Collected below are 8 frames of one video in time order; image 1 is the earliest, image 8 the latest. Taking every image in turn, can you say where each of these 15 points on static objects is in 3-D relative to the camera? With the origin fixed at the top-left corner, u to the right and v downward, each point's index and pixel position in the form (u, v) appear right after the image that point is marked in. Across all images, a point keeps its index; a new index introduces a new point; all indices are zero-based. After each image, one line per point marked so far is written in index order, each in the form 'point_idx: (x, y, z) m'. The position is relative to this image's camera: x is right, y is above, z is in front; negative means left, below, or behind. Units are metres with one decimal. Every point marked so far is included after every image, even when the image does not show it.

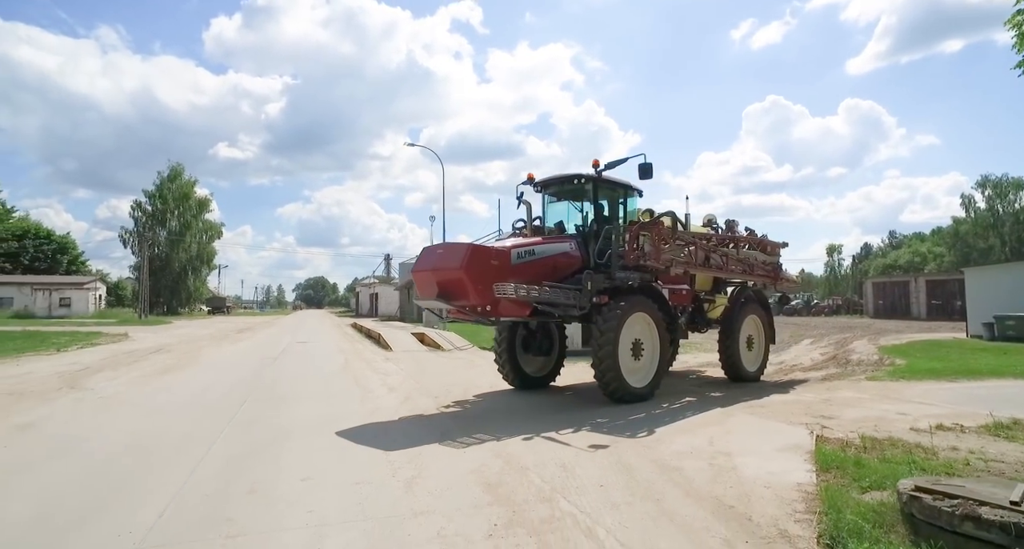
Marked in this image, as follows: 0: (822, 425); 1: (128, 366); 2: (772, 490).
0: (+4.1, -2.0, +7.6) m
1: (-9.7, -2.3, +14.7) m
2: (+2.2, -1.8, +4.8) m
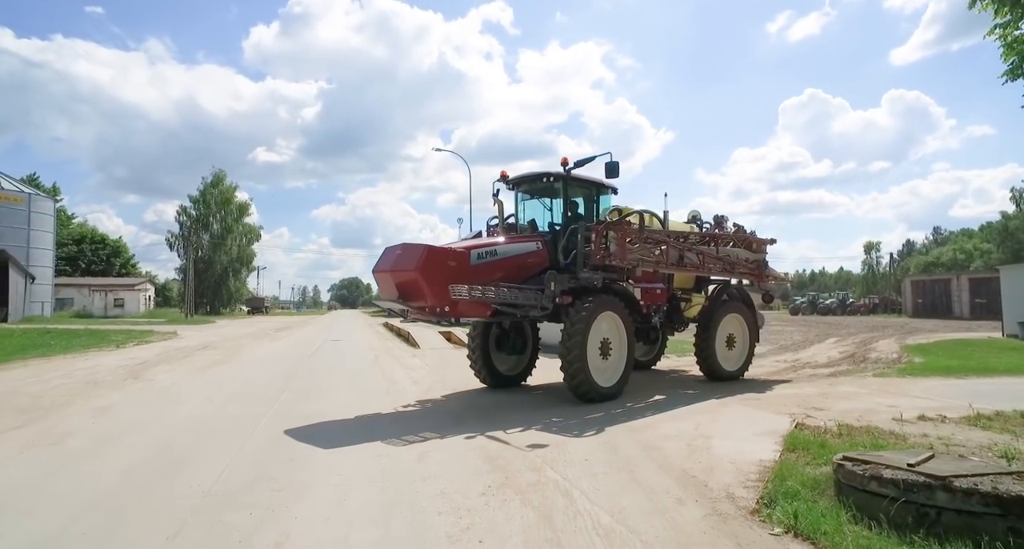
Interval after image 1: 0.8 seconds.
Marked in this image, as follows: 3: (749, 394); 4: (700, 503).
0: (+4.2, -2.0, +8.2) m
1: (-9.1, -2.4, +16.1) m
2: (+2.1, -1.8, +5.5) m
3: (+4.0, -2.1, +9.7) m
4: (+1.5, -1.8, +4.5) m
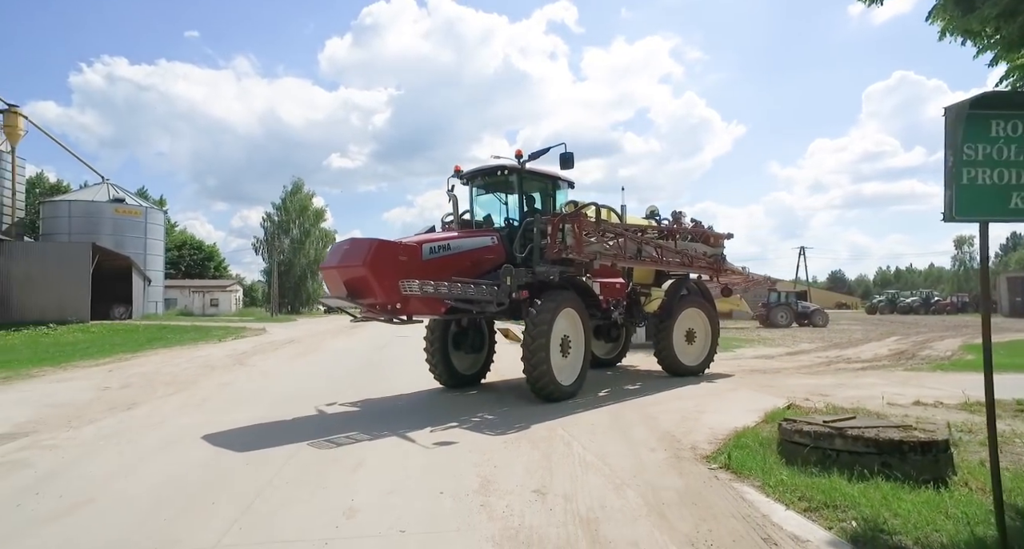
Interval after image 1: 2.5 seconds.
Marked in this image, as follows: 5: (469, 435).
0: (+4.7, -2.0, +9.3) m
1: (-7.6, -2.5, +18.6) m
2: (+2.4, -1.8, +6.8) m
3: (+4.7, -2.1, +10.8) m
4: (+1.6, -1.8, +5.9) m
5: (-0.5, -1.8, +6.6) m
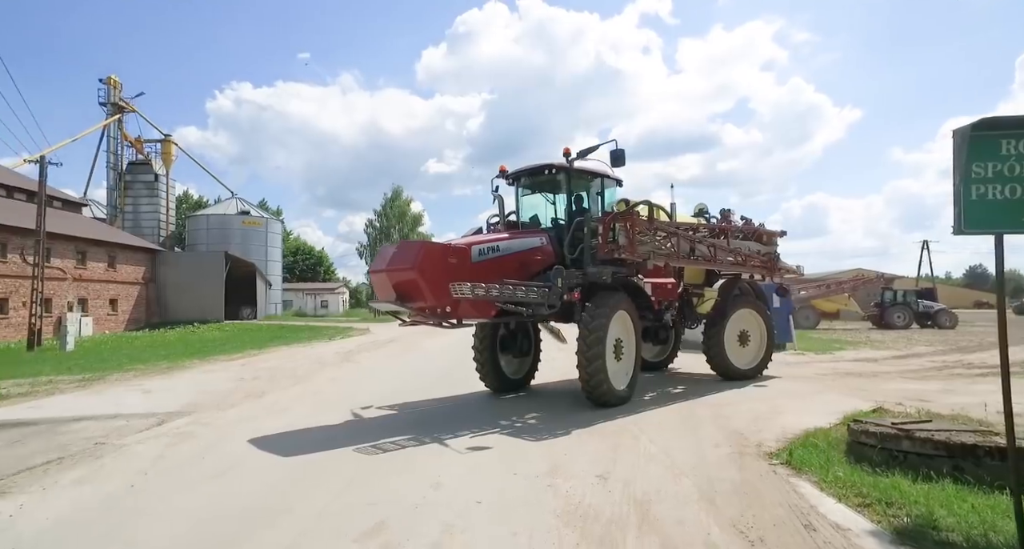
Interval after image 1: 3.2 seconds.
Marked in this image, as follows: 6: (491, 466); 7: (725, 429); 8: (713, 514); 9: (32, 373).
0: (+6.0, -2.0, +9.0) m
1: (-4.7, -2.6, +20.2) m
2: (+3.3, -1.9, +7.0) m
3: (+6.2, -2.1, +10.5) m
4: (+2.4, -1.8, +6.2) m
5: (+0.4, -1.9, +7.2) m
6: (-0.2, -1.8, +5.4) m
7: (+2.6, -1.9, +7.0) m
8: (+1.4, -1.7, +4.2) m
9: (-11.9, -2.5, +14.7) m
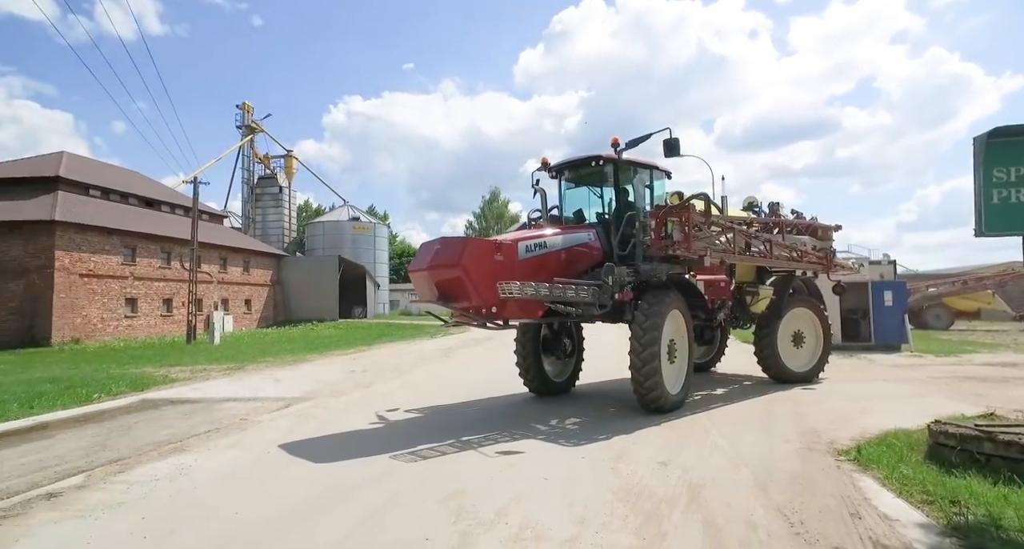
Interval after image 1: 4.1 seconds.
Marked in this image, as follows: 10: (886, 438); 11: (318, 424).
0: (+7.2, -1.9, +8.4) m
1: (-1.4, -2.7, +21.3) m
2: (+4.2, -1.8, +6.9) m
3: (+7.7, -2.0, +9.9) m
4: (+3.2, -1.8, +6.3) m
5: (+1.4, -1.9, +7.6) m
6: (+0.5, -1.8, +6.0) m
7: (+3.5, -1.9, +7.1) m
8: (+1.9, -1.7, +4.5) m
9: (-9.5, -2.6, +17.2) m
10: (+4.1, -1.8, +6.4) m
11: (-2.5, -1.9, +7.4) m
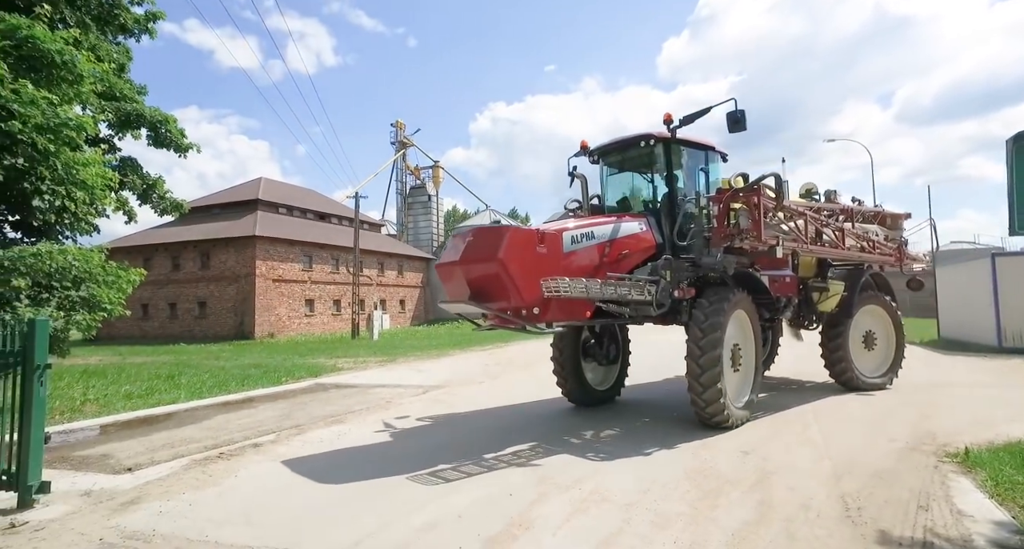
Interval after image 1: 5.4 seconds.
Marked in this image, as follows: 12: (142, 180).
0: (+8.7, -1.8, +7.2) m
1: (+3.5, -2.6, +21.8) m
2: (+5.4, -1.8, +6.5) m
3: (+9.5, -1.9, +8.5) m
4: (+4.2, -1.8, +6.1) m
5: (+2.9, -1.9, +7.9) m
6: (+1.6, -1.8, +6.5) m
7: (+4.7, -1.8, +6.8) m
8: (+2.6, -1.7, +4.7) m
9: (-5.4, -2.7, +19.8) m
10: (+5.1, -1.7, +6.0) m
11: (-1.0, -2.0, +8.6) m
12: (-9.0, +2.3, +14.0) m
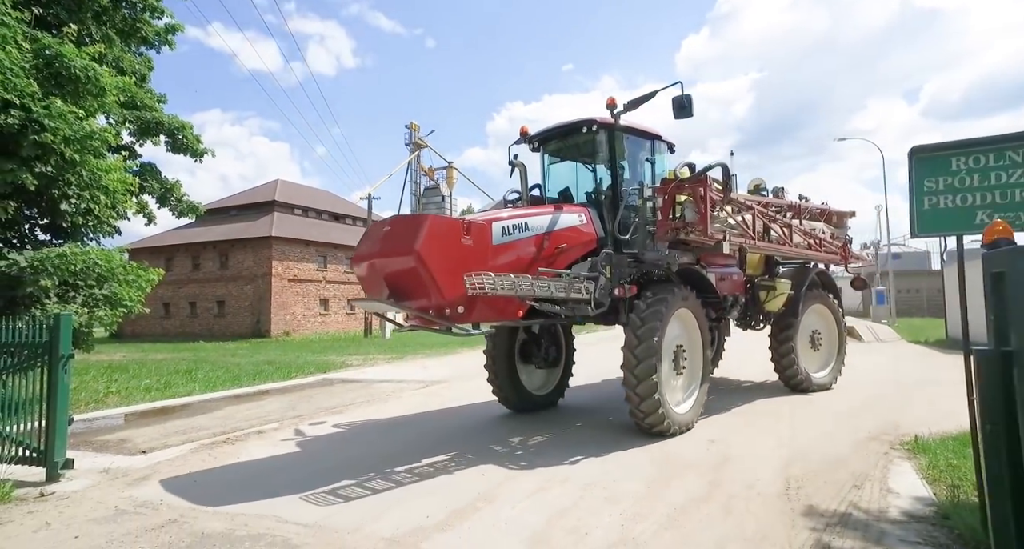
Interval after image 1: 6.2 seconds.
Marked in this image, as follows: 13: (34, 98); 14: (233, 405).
0: (+8.5, -1.8, +7.4) m
1: (+3.8, -2.6, +22.1) m
2: (+5.2, -1.8, +6.8) m
3: (+9.4, -1.9, +8.7) m
4: (+4.0, -1.8, +6.4) m
5: (+2.7, -1.9, +8.2) m
6: (+1.4, -1.8, +6.9) m
7: (+4.6, -1.8, +7.1) m
8: (+2.3, -1.7, +5.0) m
9: (-5.1, -2.7, +20.4) m
10: (+4.9, -1.7, +6.3) m
11: (-1.1, -2.0, +9.1) m
12: (-8.9, +2.3, +14.7) m
13: (-6.8, +2.5, +8.3) m
14: (-4.6, -2.2, +9.6) m
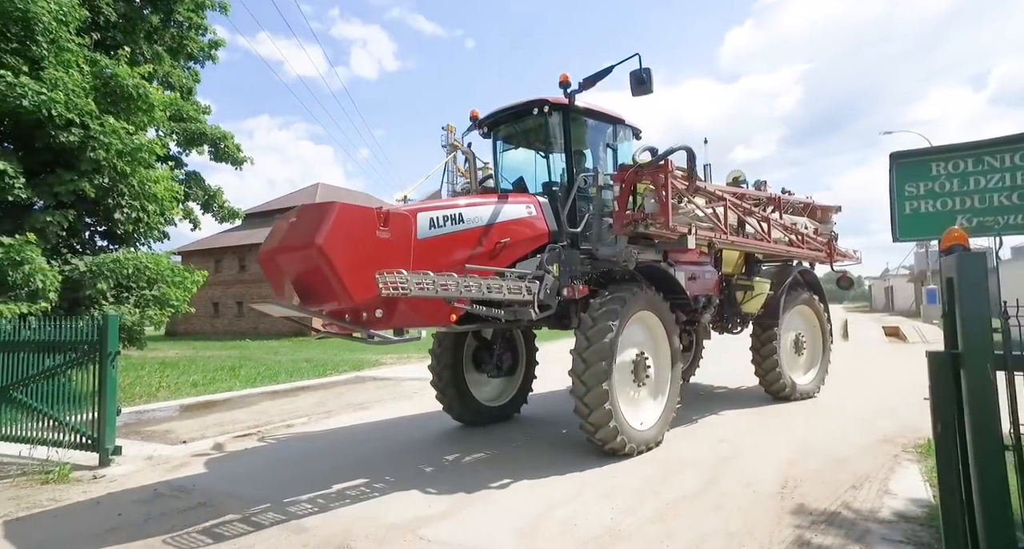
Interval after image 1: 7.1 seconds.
0: (+8.7, -1.8, +7.0) m
1: (+5.0, -2.6, +22.0) m
2: (+5.3, -1.8, +6.6) m
3: (+9.7, -1.9, +8.3) m
4: (+4.1, -1.8, +6.4) m
5: (+3.0, -1.9, +8.3) m
6: (+1.5, -1.8, +7.0) m
7: (+4.7, -1.8, +7.0) m
8: (+2.4, -1.7, +5.1) m
9: (-4.0, -2.7, +20.9) m
10: (+5.0, -1.7, +6.2) m
11: (-0.8, -2.0, +9.4) m
12: (-8.2, +2.2, +15.5) m
13: (-6.6, +2.5, +9.0) m
14: (-4.2, -2.2, +10.1) m
